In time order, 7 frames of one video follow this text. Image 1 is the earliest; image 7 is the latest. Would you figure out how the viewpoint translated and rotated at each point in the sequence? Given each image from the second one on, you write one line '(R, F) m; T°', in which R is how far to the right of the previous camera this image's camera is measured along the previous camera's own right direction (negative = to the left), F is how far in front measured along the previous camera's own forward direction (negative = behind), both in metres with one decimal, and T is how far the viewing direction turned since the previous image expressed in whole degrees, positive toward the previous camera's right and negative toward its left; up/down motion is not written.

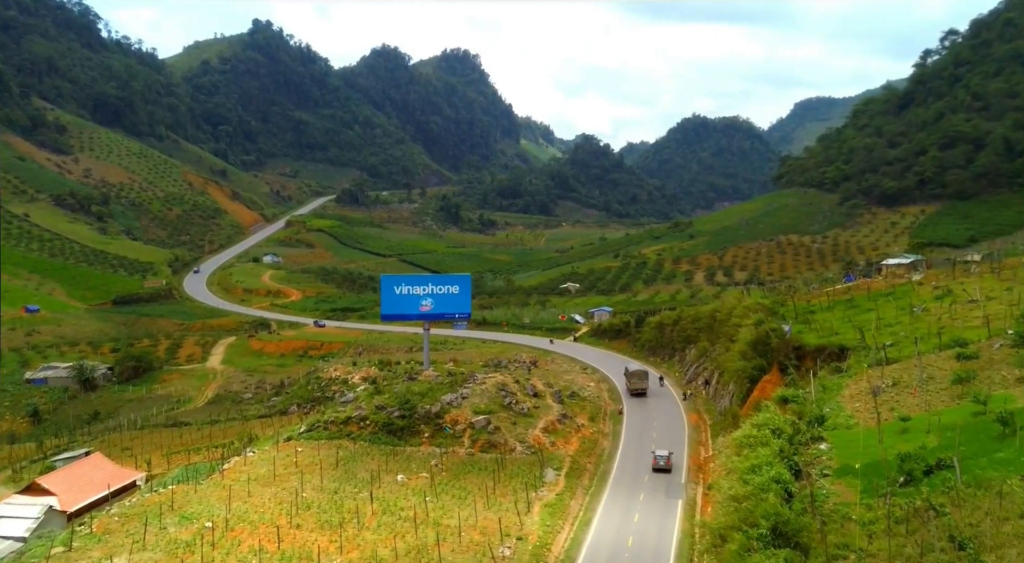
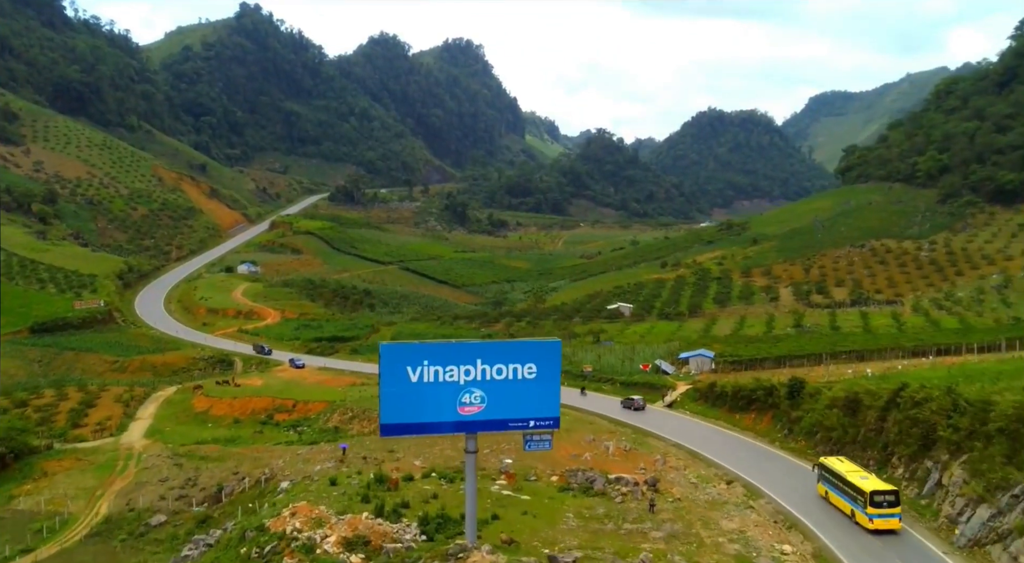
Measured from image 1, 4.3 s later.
(-3.4, +19.5) m; 0°
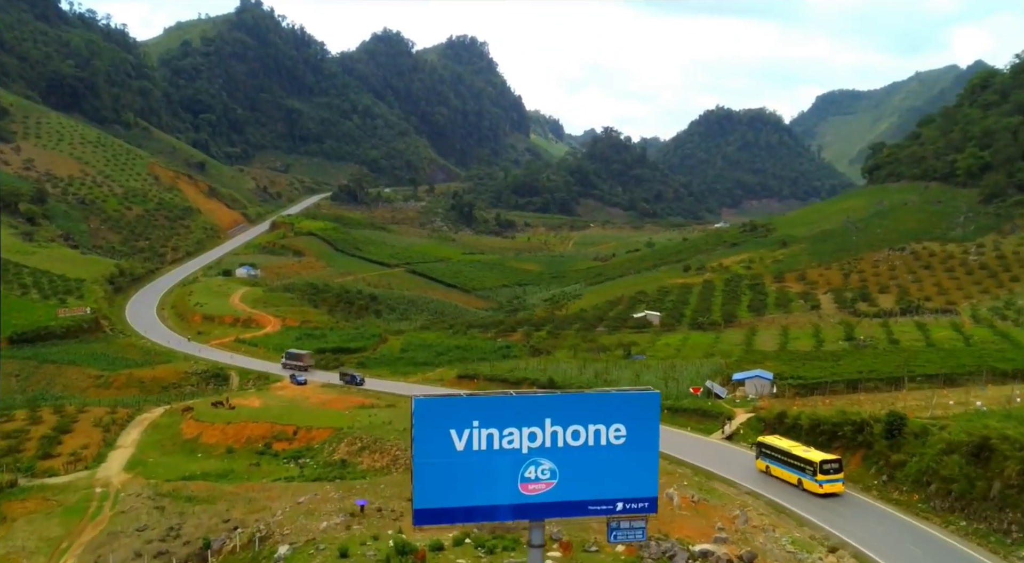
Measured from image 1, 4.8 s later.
(-1.5, +5.2) m; 0°
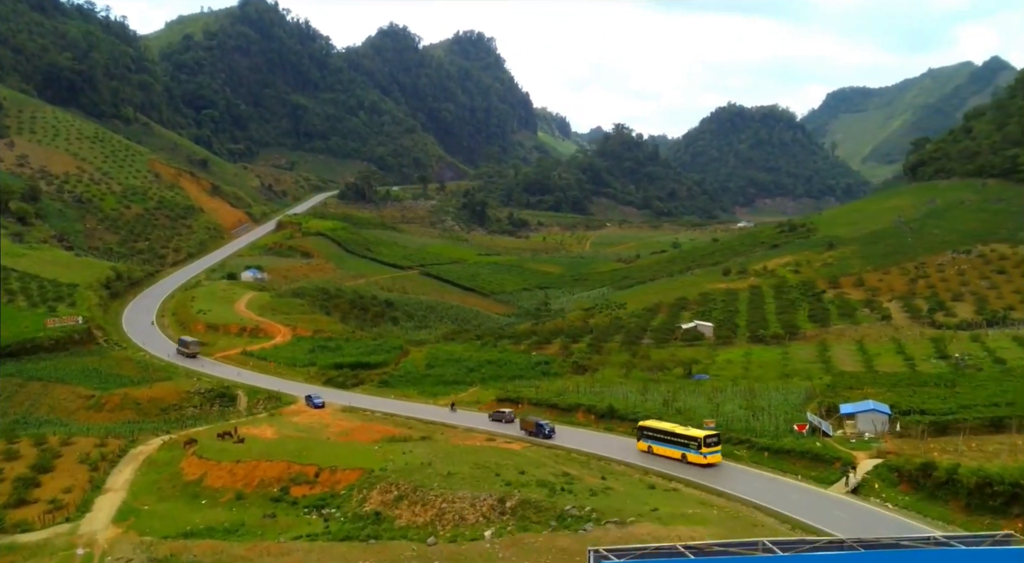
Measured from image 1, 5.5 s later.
(-2.6, +6.2) m; 0°
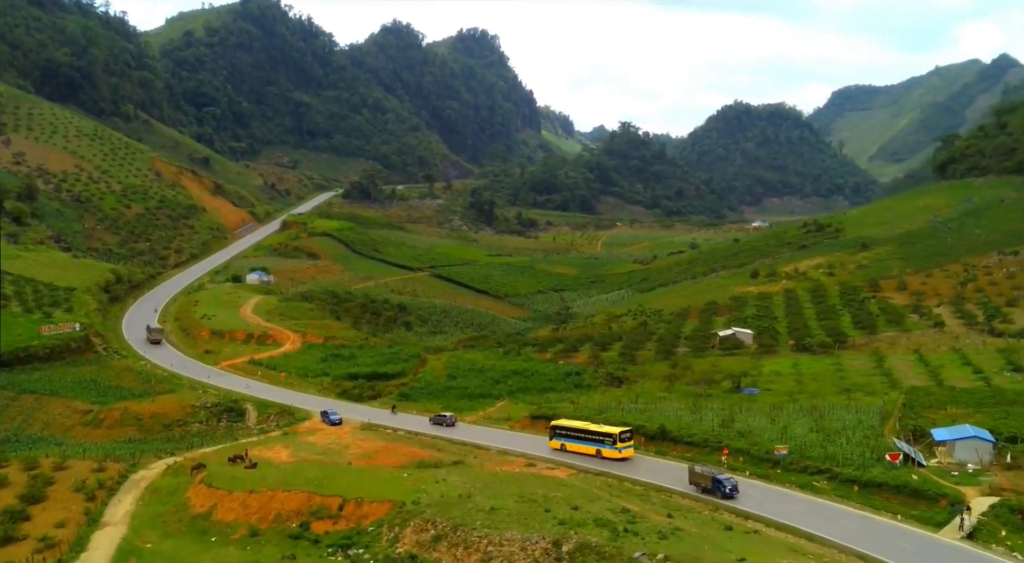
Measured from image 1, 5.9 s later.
(-1.9, +3.7) m; 0°
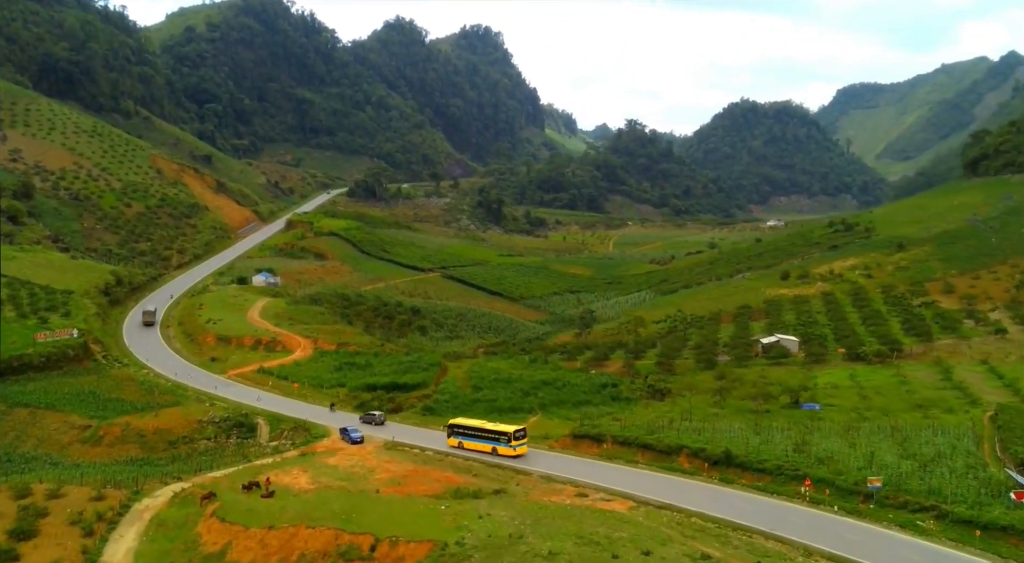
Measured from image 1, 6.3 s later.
(-1.9, +3.6) m; 0°
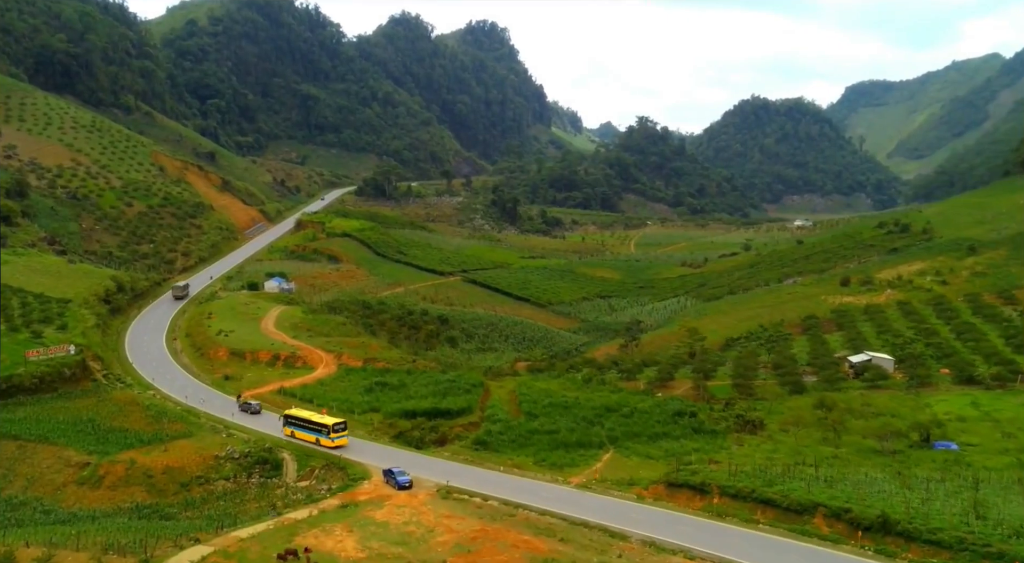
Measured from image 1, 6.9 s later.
(-3.4, +6.1) m; 0°
